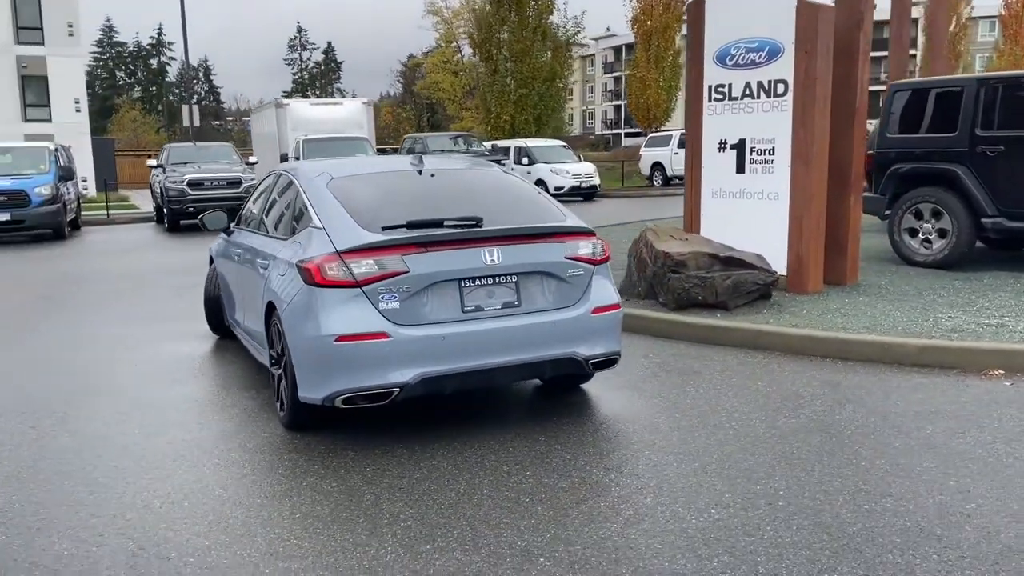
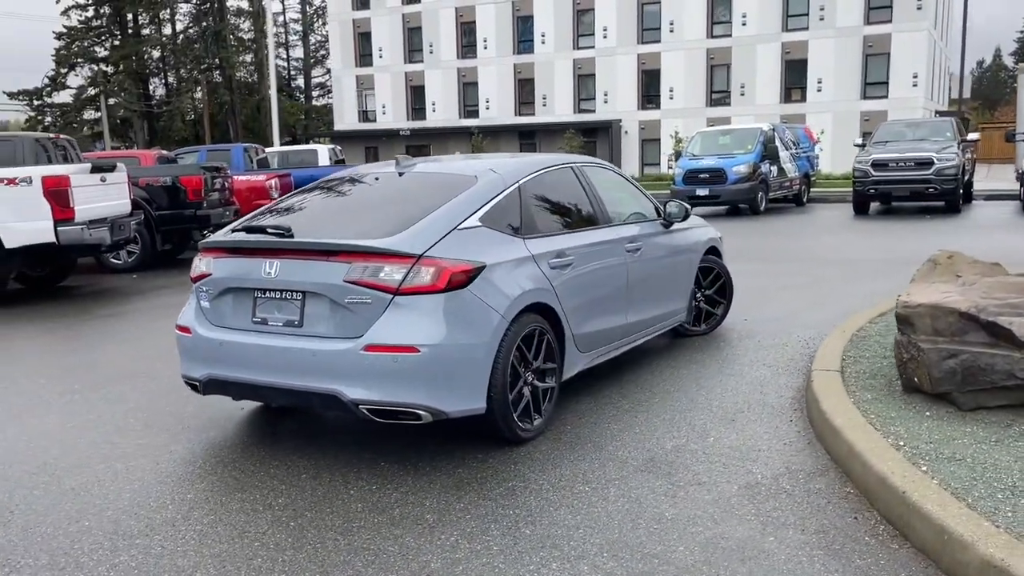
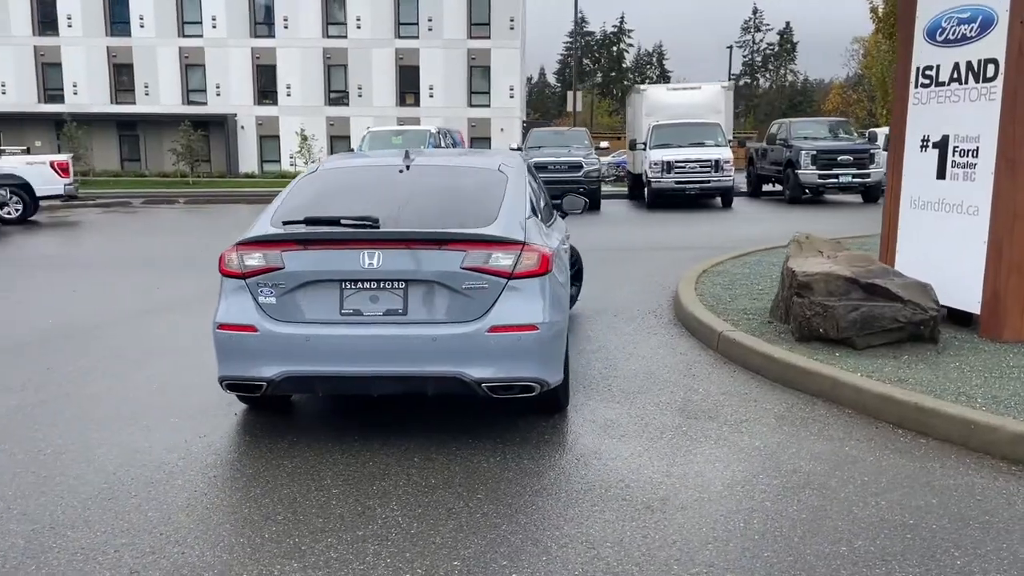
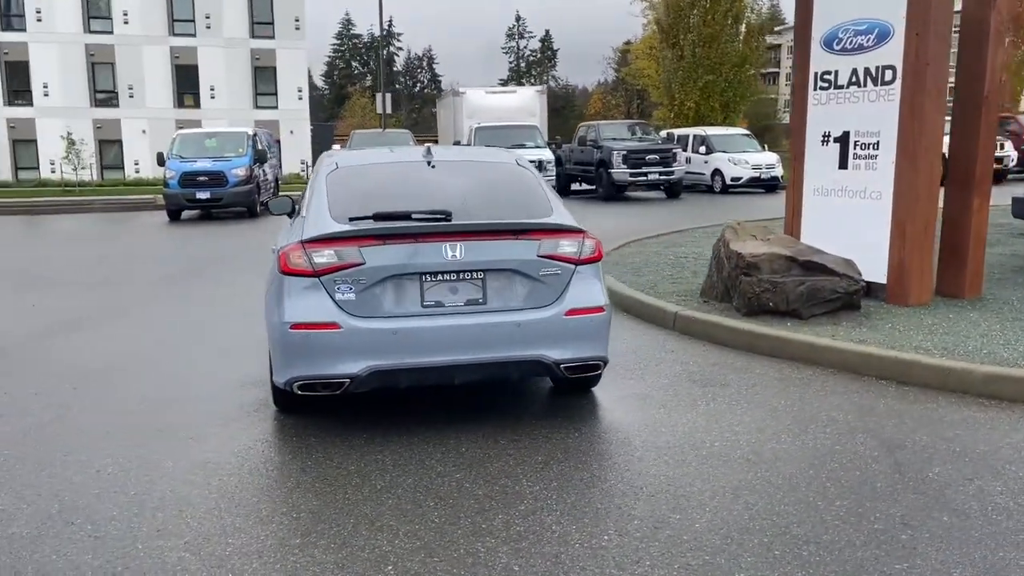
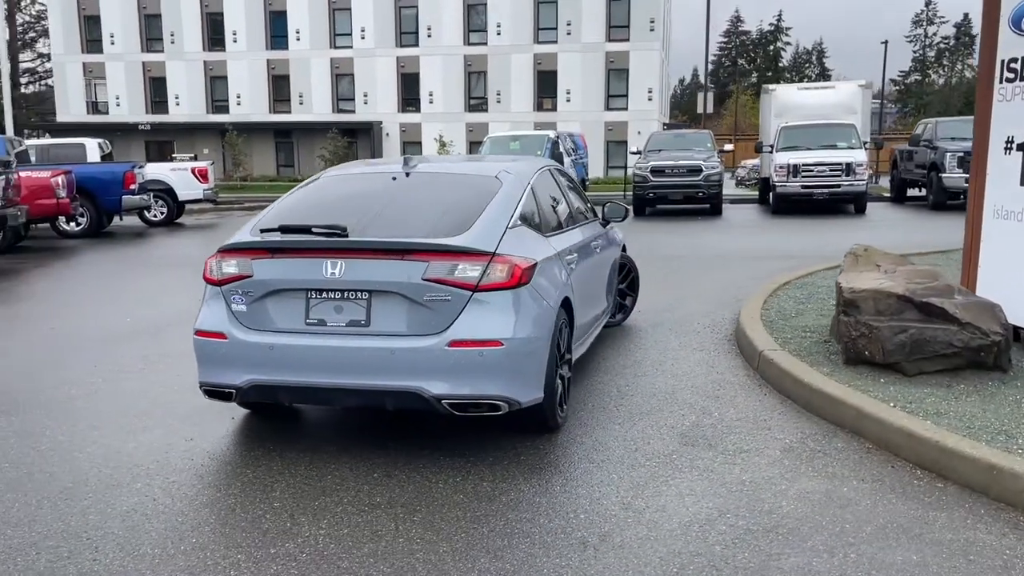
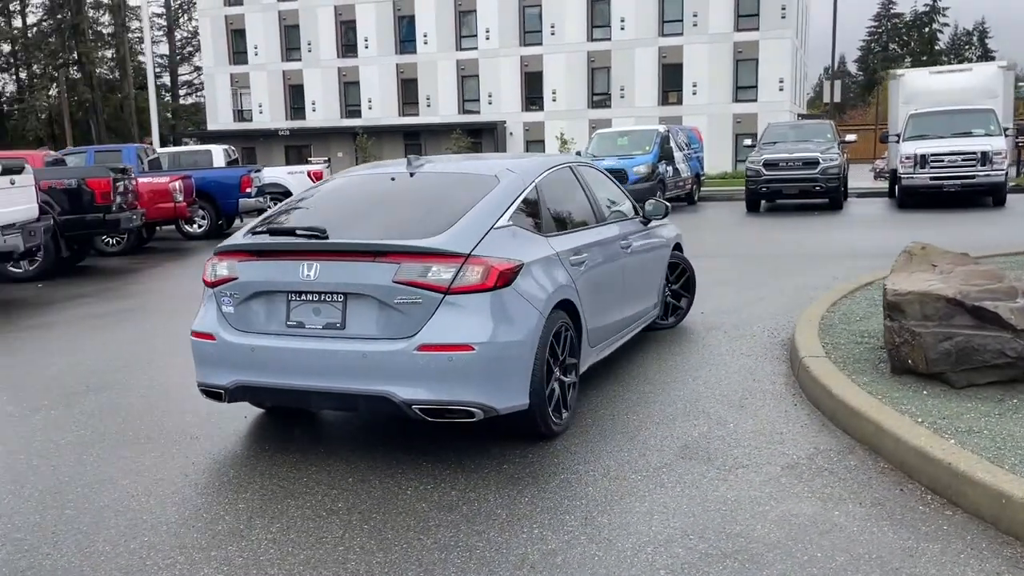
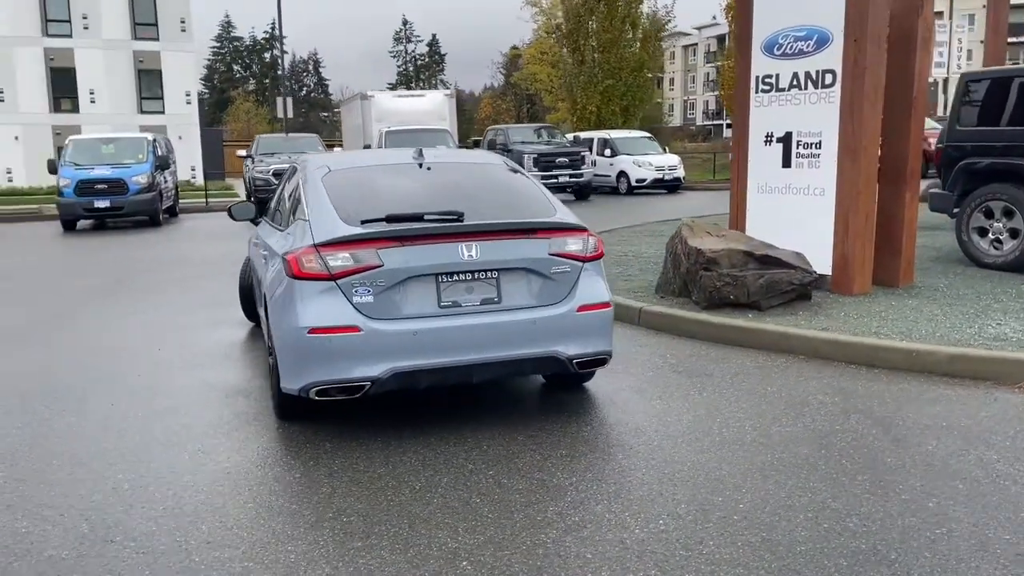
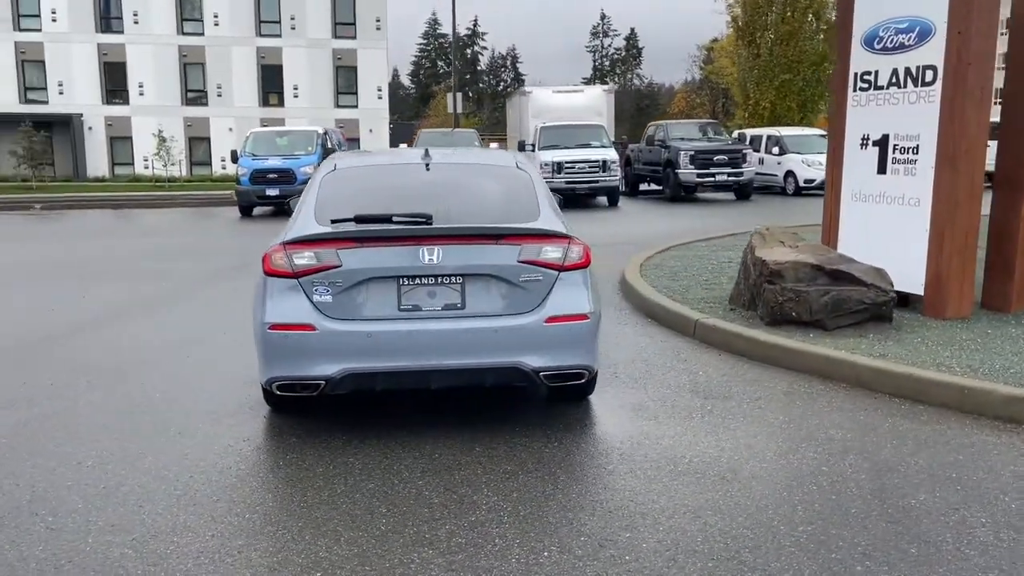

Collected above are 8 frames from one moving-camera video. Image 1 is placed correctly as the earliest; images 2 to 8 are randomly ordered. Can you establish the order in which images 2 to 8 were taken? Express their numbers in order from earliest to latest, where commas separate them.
7, 4, 8, 3, 5, 6, 2
